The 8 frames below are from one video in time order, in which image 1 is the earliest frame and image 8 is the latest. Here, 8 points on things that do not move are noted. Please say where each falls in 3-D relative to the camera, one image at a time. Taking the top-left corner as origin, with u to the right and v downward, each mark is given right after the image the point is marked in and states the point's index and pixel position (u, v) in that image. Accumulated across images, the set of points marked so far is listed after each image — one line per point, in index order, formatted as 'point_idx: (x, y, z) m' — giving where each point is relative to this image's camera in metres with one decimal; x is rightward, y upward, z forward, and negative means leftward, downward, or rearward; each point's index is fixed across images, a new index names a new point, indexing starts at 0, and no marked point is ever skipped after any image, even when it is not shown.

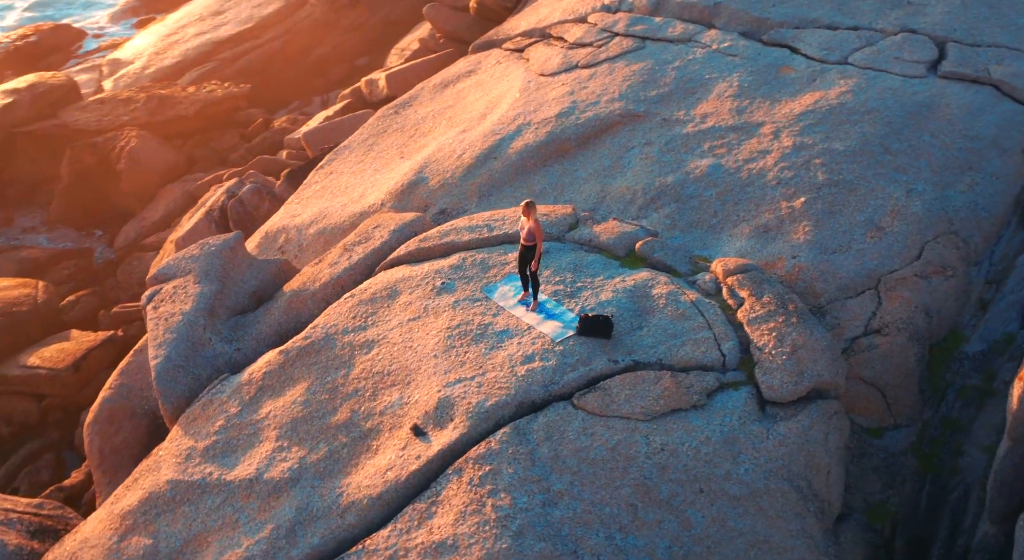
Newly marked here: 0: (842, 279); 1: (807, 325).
0: (+2.7, 0.0, +5.6) m
1: (+2.2, -0.3, +4.9) m
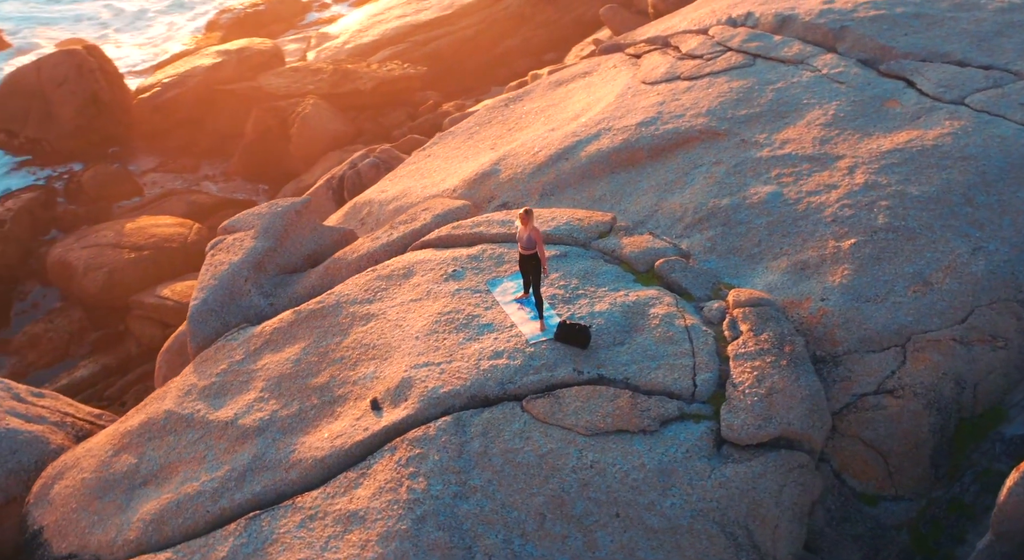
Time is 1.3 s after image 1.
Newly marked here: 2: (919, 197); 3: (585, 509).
0: (+2.6, -0.4, +5.0) m
1: (+1.9, -0.6, +4.4) m
2: (+3.6, +0.7, +5.9) m
3: (+0.4, -1.3, +3.8) m
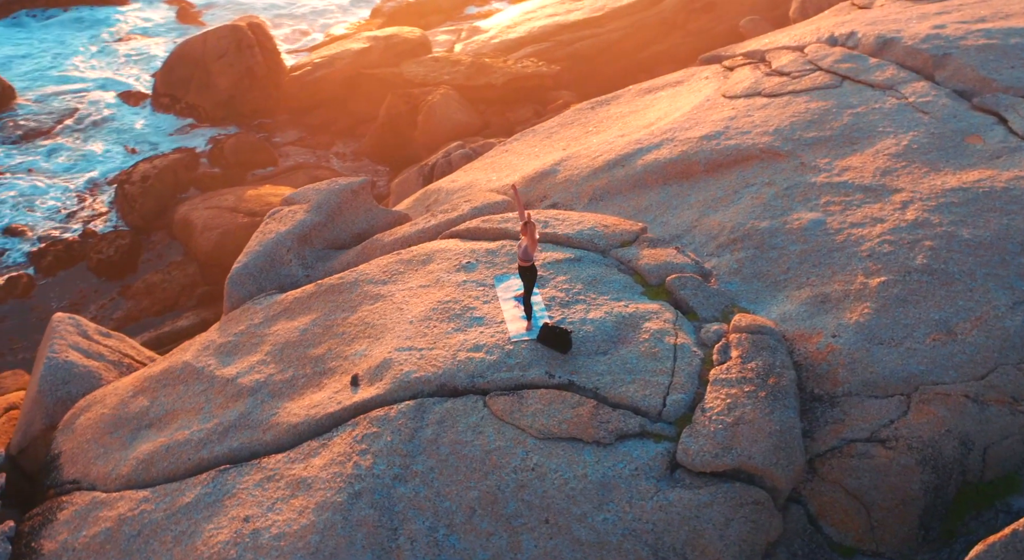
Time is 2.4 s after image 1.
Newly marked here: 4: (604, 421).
0: (+2.5, -0.6, +4.6) m
1: (+1.6, -0.8, +4.2) m
2: (+3.7, +0.3, +5.4) m
3: (0.0, -1.3, +3.8) m
4: (+0.6, -0.9, +4.2) m
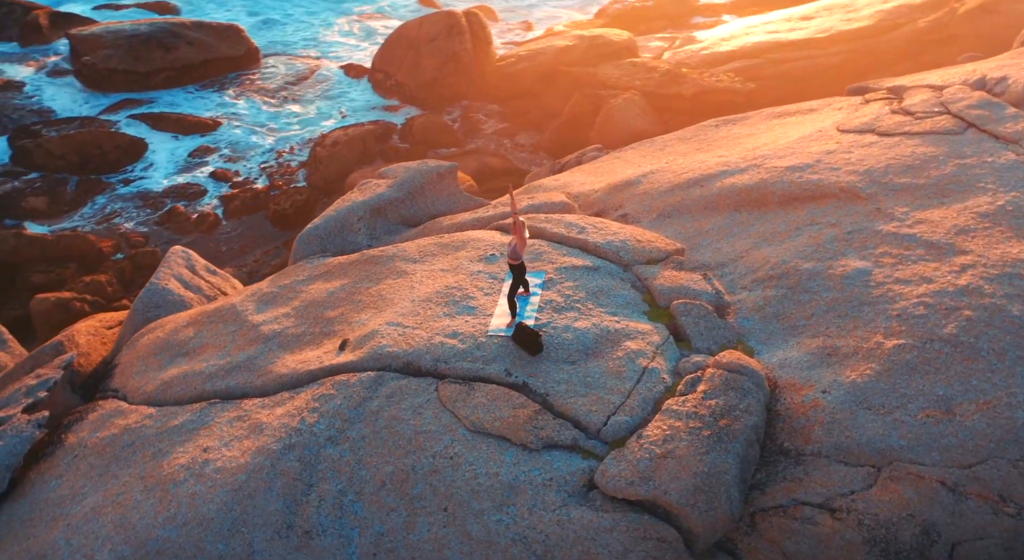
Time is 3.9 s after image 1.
0: (+2.1, -1.0, +4.2) m
1: (+1.2, -1.0, +4.0) m
2: (+3.6, -0.3, +4.8) m
3: (-0.5, -1.2, +3.9) m
4: (+0.2, -0.9, +4.2) m
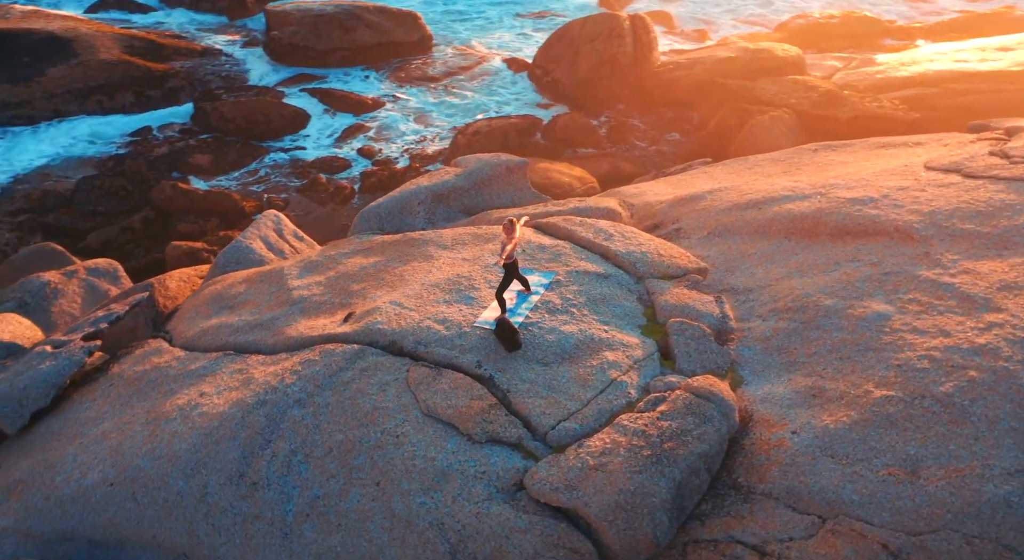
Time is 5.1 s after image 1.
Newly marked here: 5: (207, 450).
0: (+1.7, -1.2, +4.1) m
1: (+0.8, -1.1, +3.9) m
2: (+3.4, -0.7, +4.3) m
3: (-0.9, -1.1, +4.1) m
4: (-0.2, -0.9, +4.3) m
5: (-2.0, -1.1, +4.3) m
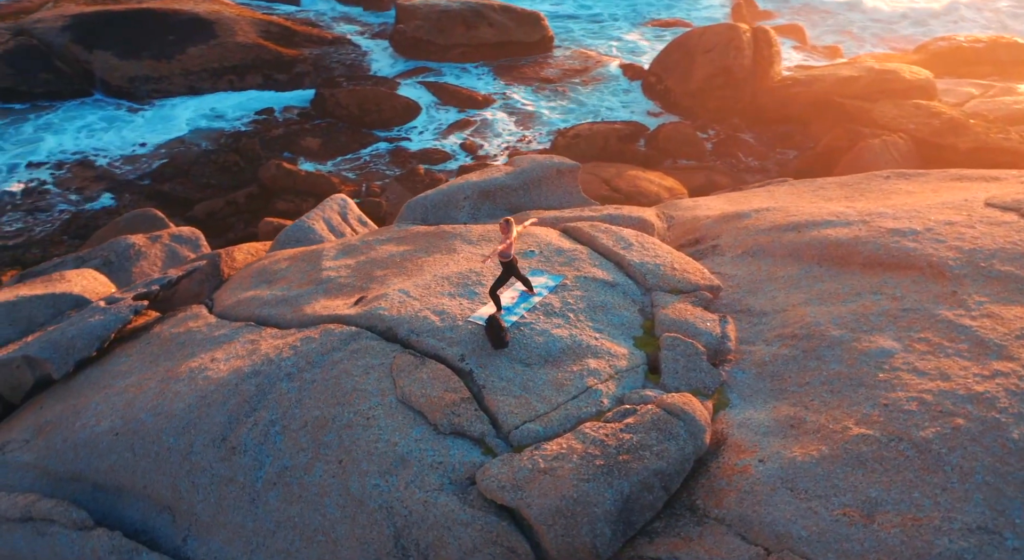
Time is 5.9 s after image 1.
0: (+1.4, -1.4, +4.0) m
1: (+0.5, -1.2, +4.0) m
2: (+3.1, -1.0, +4.1) m
3: (-1.2, -1.0, +4.4) m
4: (-0.4, -0.9, +4.5) m
5: (-2.2, -0.9, +4.7) m
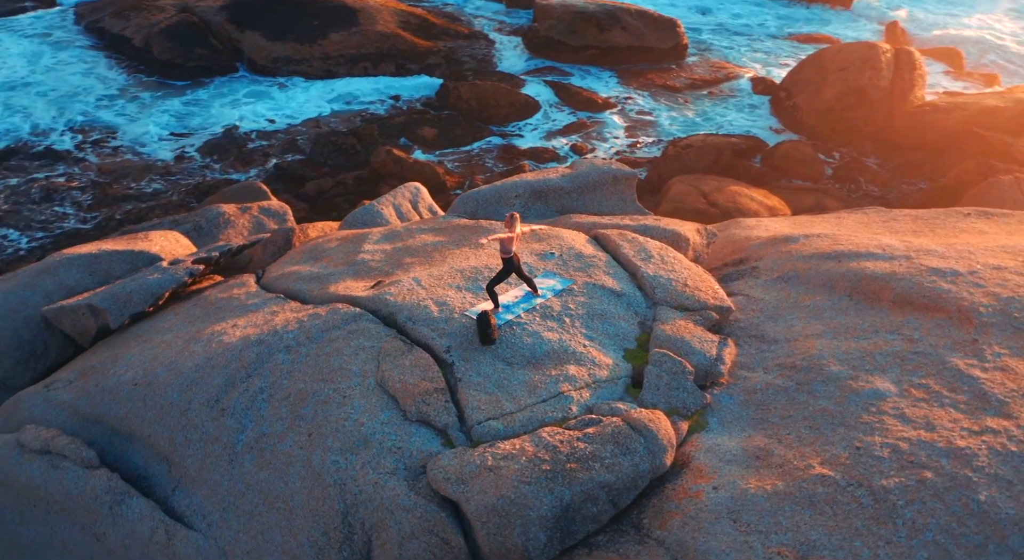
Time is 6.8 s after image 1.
0: (+1.1, -1.5, +4.0) m
1: (+0.2, -1.2, +4.1) m
2: (+2.8, -1.3, +3.8) m
3: (-1.4, -0.9, +4.7) m
4: (-0.6, -0.8, +4.7) m
5: (-2.4, -0.7, +5.1) m
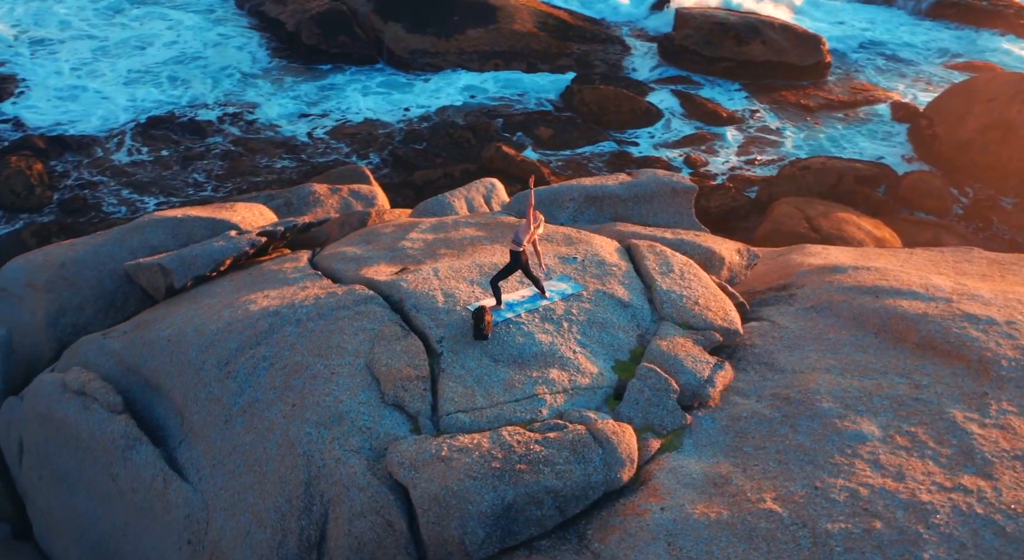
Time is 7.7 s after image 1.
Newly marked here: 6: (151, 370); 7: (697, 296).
0: (+0.7, -1.6, +4.0) m
1: (-0.1, -1.2, +4.3) m
2: (+2.4, -1.6, +3.6) m
3: (-1.6, -0.8, +5.1) m
4: (-0.8, -0.8, +5.0) m
5: (-2.4, -0.5, +5.7) m
6: (-3.1, -0.7, +5.8) m
7: (+1.8, -0.2, +6.4) m
